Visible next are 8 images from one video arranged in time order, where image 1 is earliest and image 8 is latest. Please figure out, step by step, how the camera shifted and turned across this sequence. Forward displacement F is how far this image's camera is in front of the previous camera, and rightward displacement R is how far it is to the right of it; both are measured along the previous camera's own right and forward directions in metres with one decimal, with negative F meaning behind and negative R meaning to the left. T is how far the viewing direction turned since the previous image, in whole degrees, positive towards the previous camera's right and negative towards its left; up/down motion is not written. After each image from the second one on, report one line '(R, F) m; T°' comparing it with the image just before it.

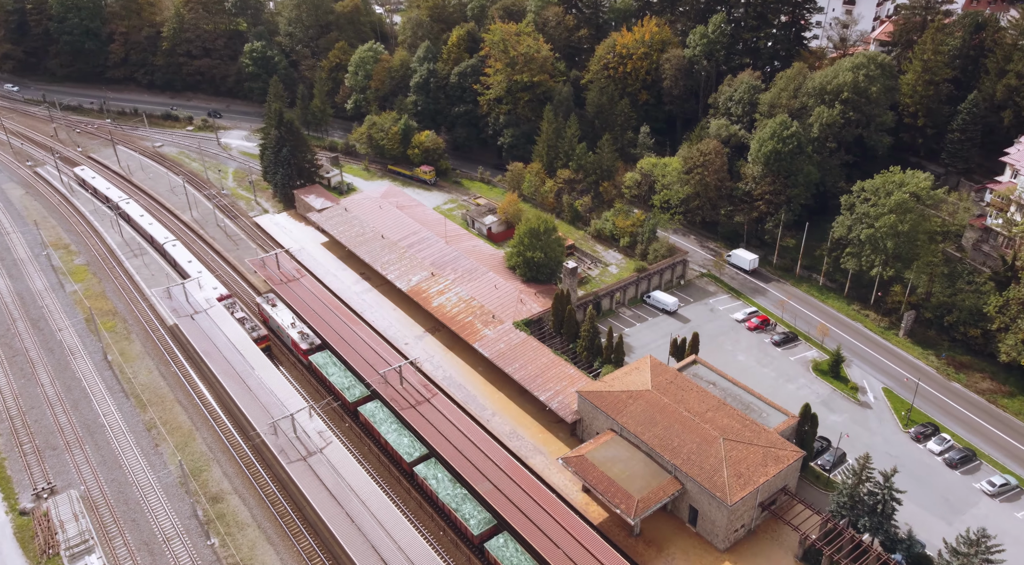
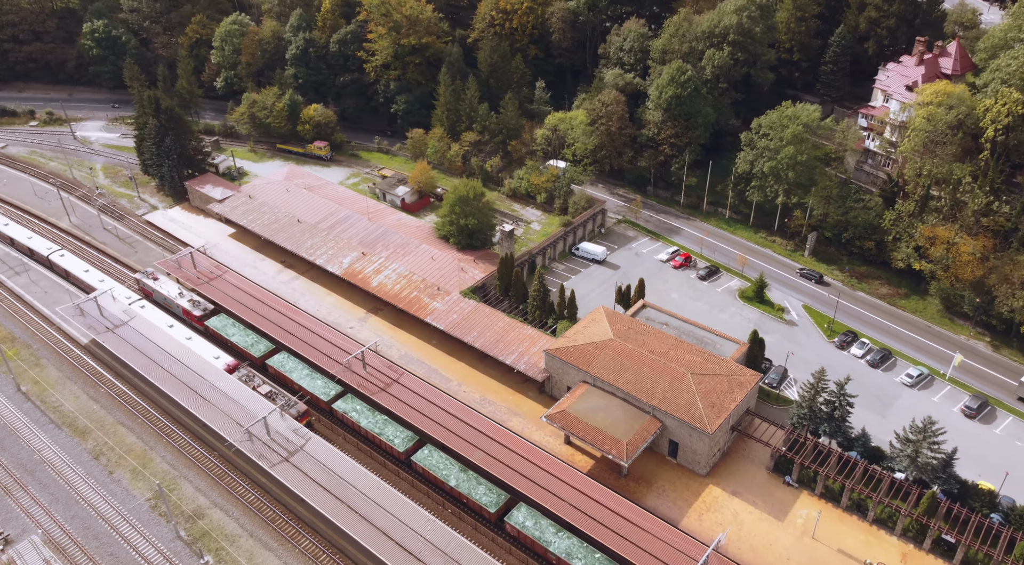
(-5.8, 0.0) m; +9°
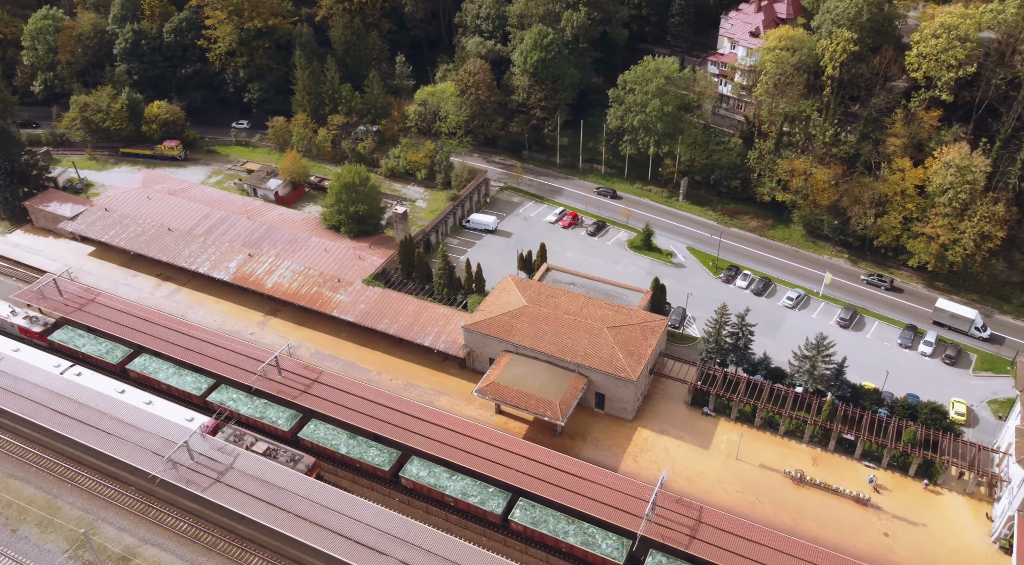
(-3.0, -0.1) m; +10°
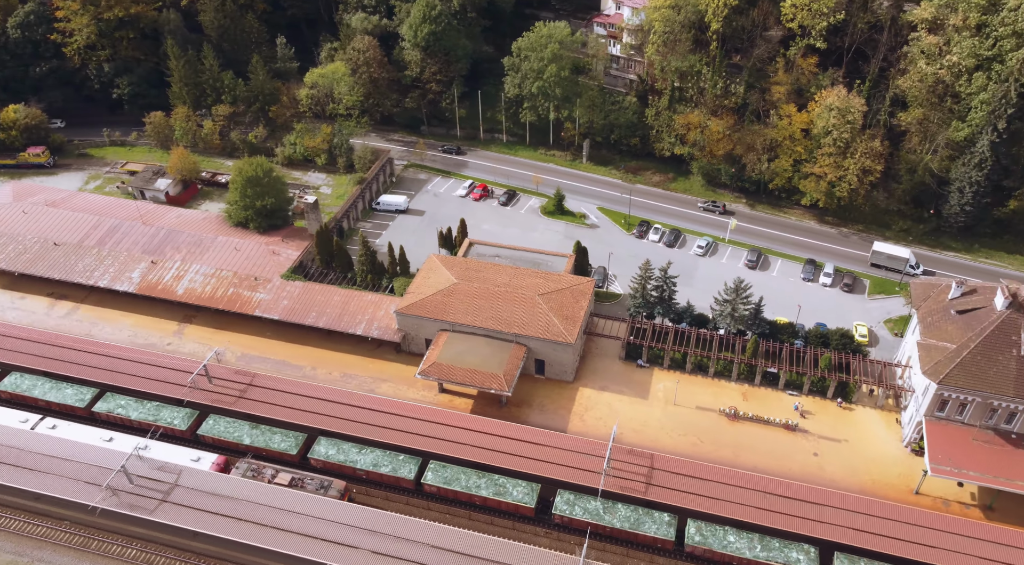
(-2.2, -0.2) m; +8°
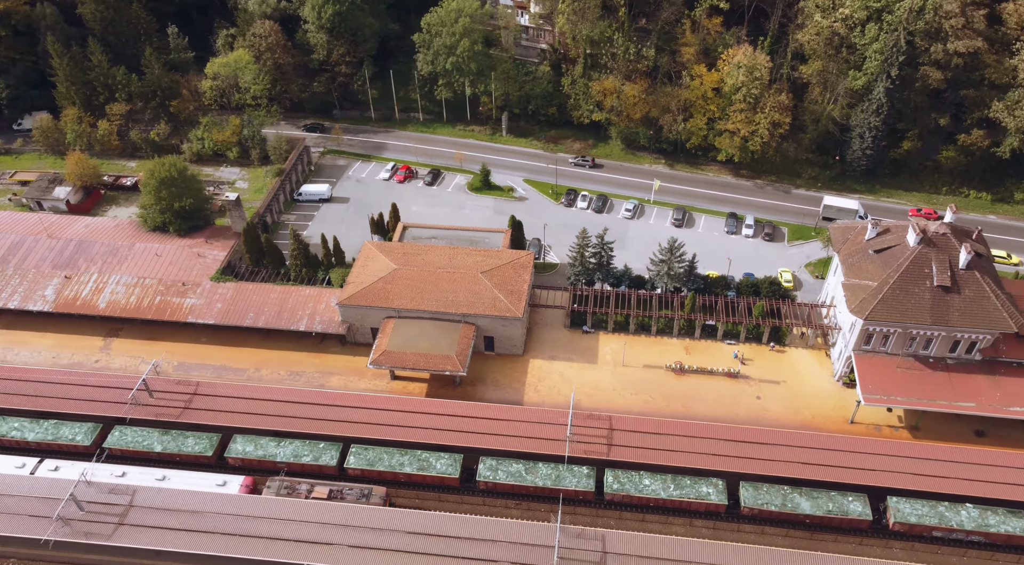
(-1.7, -0.2) m; +6°
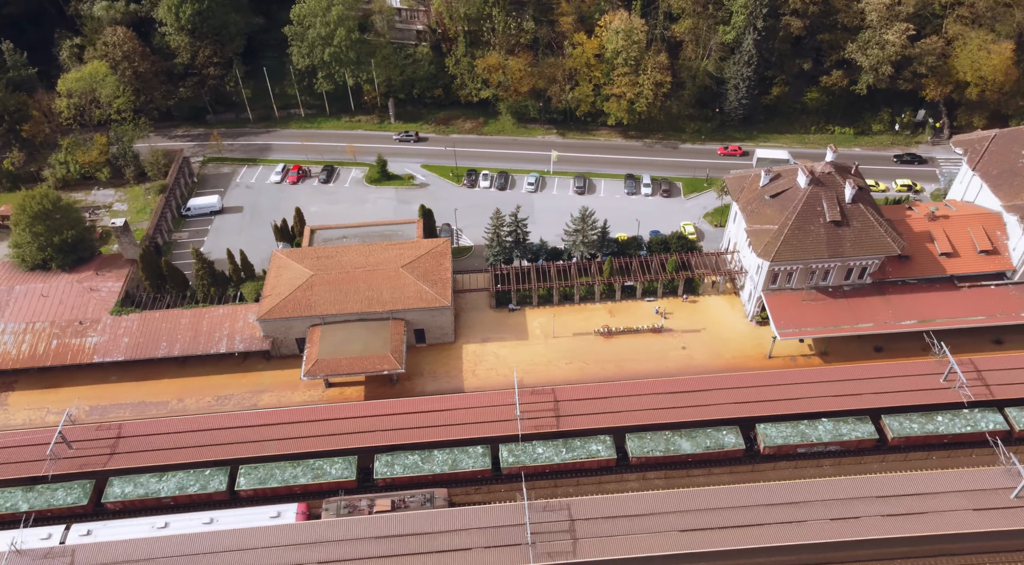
(-2.1, -0.2) m; +8°
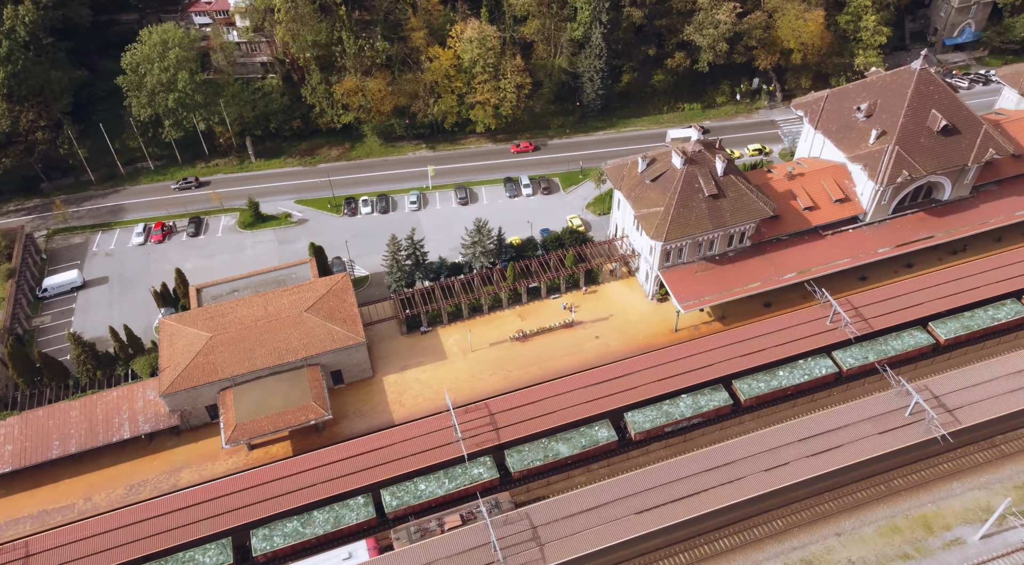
(-2.3, -0.2) m; +10°
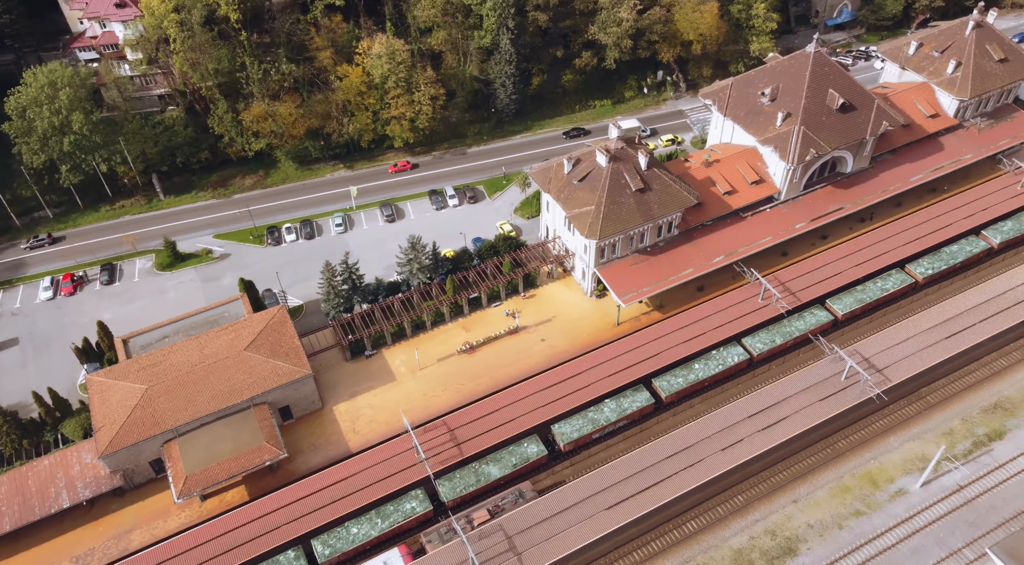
(-1.3, -0.2) m; +6°
